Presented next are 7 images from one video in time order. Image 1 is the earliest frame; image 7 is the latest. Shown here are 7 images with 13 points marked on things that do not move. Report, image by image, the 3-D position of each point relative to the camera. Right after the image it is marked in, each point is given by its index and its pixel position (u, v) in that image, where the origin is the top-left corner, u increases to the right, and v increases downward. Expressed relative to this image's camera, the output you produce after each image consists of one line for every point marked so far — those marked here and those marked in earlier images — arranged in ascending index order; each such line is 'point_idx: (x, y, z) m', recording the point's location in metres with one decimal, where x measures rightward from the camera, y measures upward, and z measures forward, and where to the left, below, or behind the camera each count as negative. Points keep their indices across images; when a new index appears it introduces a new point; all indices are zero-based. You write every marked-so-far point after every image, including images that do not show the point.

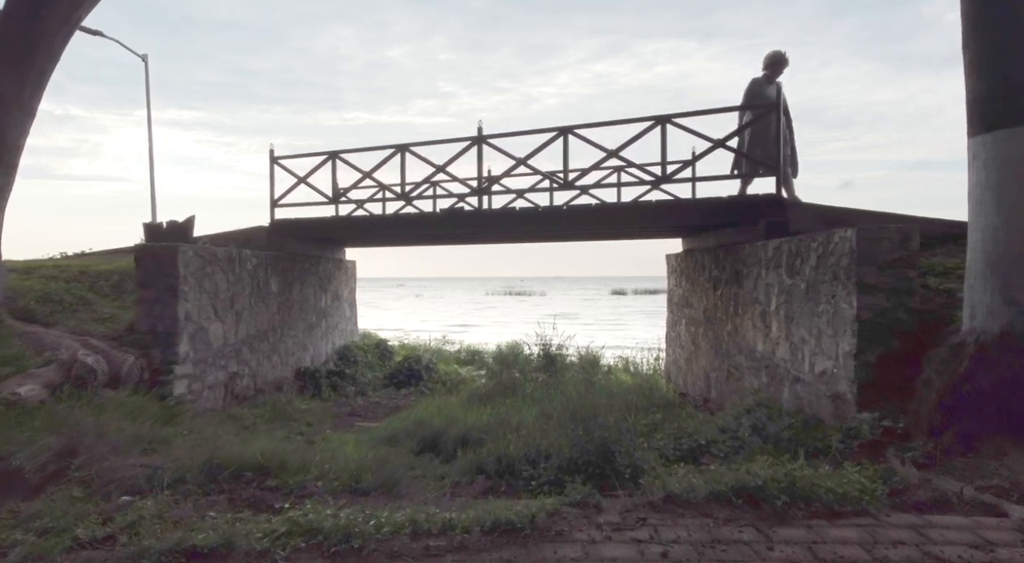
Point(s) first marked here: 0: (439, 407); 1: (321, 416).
0: (-0.6, -1.1, +5.3) m
1: (-2.0, -1.4, +6.3) m
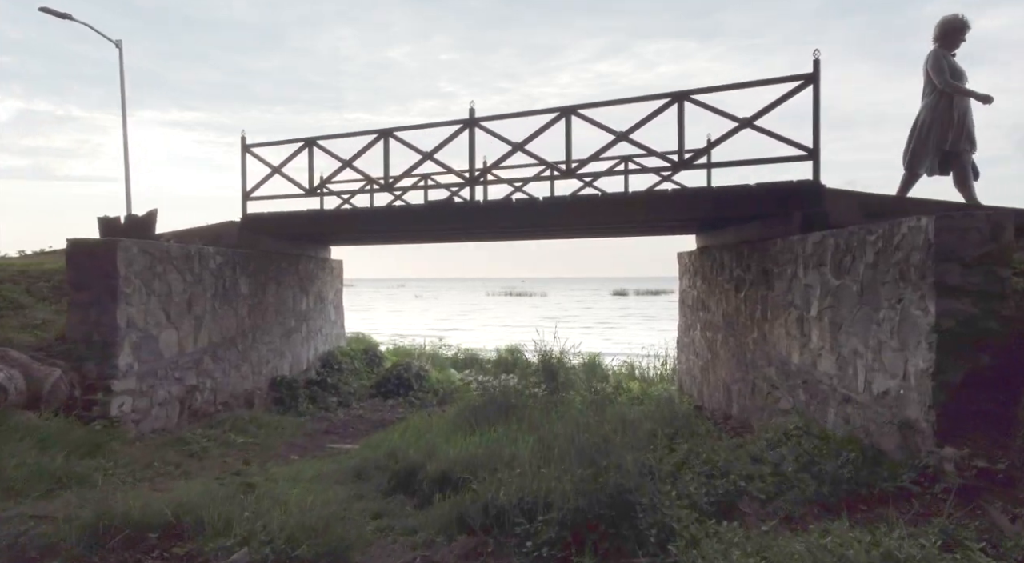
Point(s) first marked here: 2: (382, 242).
0: (-0.7, -1.1, +4.5) m
1: (-2.0, -1.4, +5.6) m
2: (-2.2, +0.7, +10.4) m
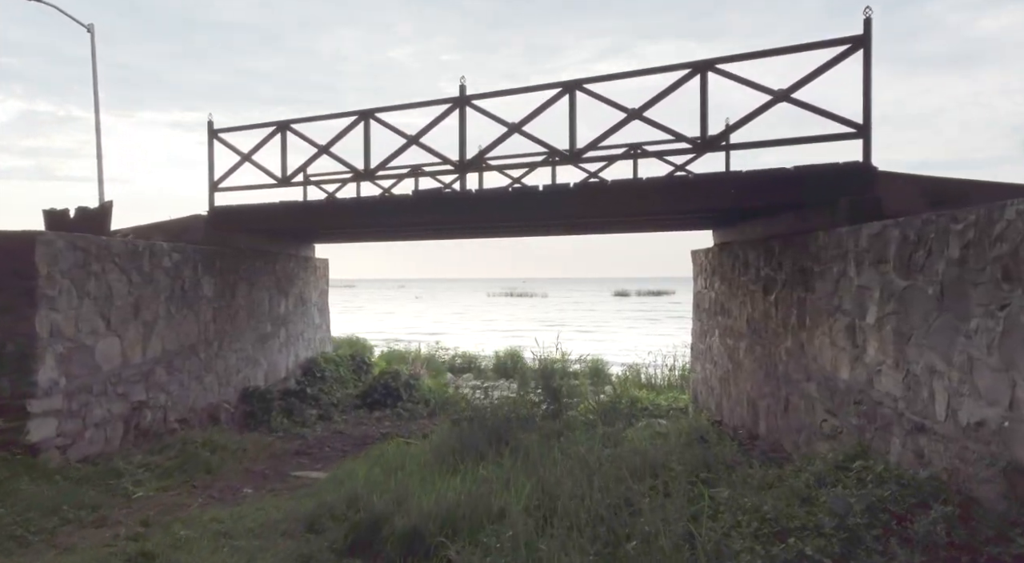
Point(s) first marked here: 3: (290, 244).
0: (-0.7, -1.1, +3.7) m
1: (-2.0, -1.4, +4.8) m
2: (-2.2, +0.7, +9.6) m
3: (-3.1, +0.5, +8.5) m
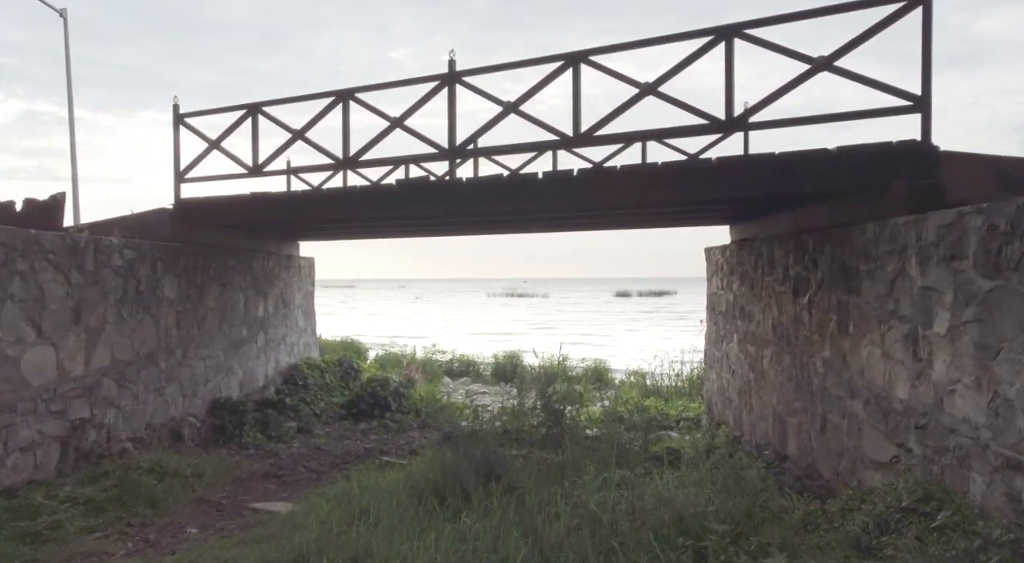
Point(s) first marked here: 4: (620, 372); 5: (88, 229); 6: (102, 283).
0: (-0.7, -1.1, +3.1) m
1: (-2.1, -1.4, +4.2) m
2: (-2.2, +0.7, +9.0) m
3: (-3.1, +0.5, +7.9) m
4: (+2.5, -2.1, +14.4) m
5: (-3.9, +0.5, +5.7) m
6: (-3.1, 0.0, +4.7) m
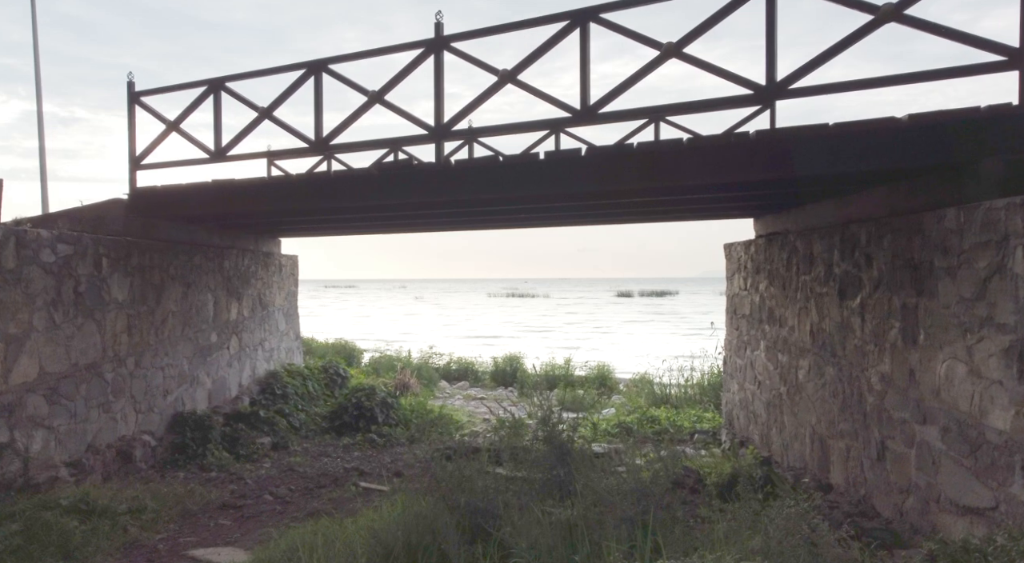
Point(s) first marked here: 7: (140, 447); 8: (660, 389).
0: (-0.8, -1.1, +2.4) m
1: (-2.1, -1.4, +3.5) m
2: (-2.2, +0.7, +8.3) m
3: (-3.1, +0.5, +7.2) m
4: (+2.5, -2.1, +13.7) m
5: (-3.9, +0.5, +5.0) m
6: (-3.1, 0.0, +4.0) m
7: (-3.0, -1.3, +5.0) m
8: (+2.5, -1.8, +10.5) m
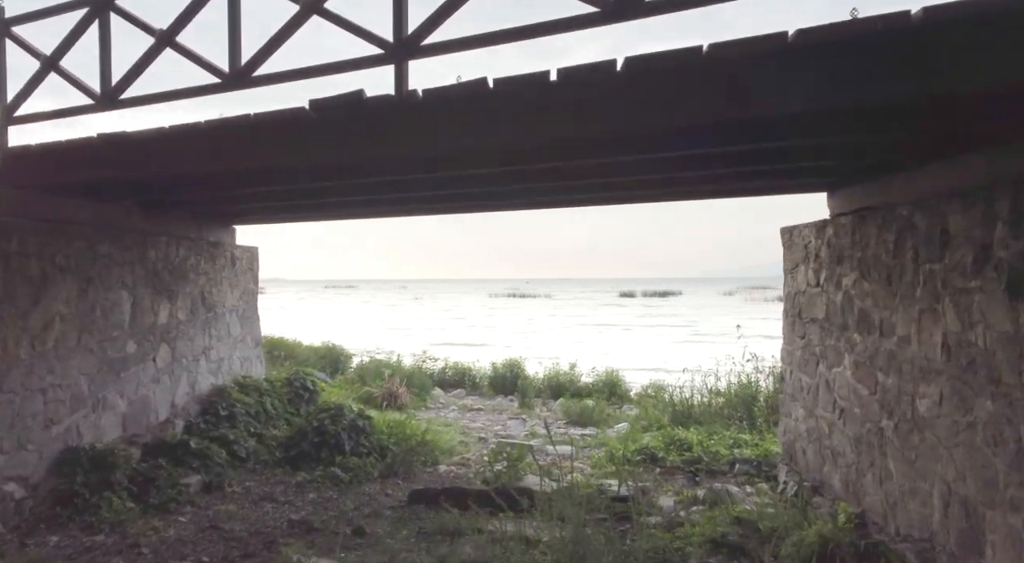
0: (-0.8, -1.0, +1.0) m
1: (-2.1, -1.4, +2.1) m
2: (-2.3, +0.7, +6.9) m
3: (-3.1, +0.6, +5.8) m
4: (+2.5, -2.1, +12.3) m
5: (-3.9, +0.5, +3.6) m
6: (-3.1, 0.0, +2.6) m
7: (-3.0, -1.3, +3.6) m
8: (+2.5, -1.8, +9.1) m
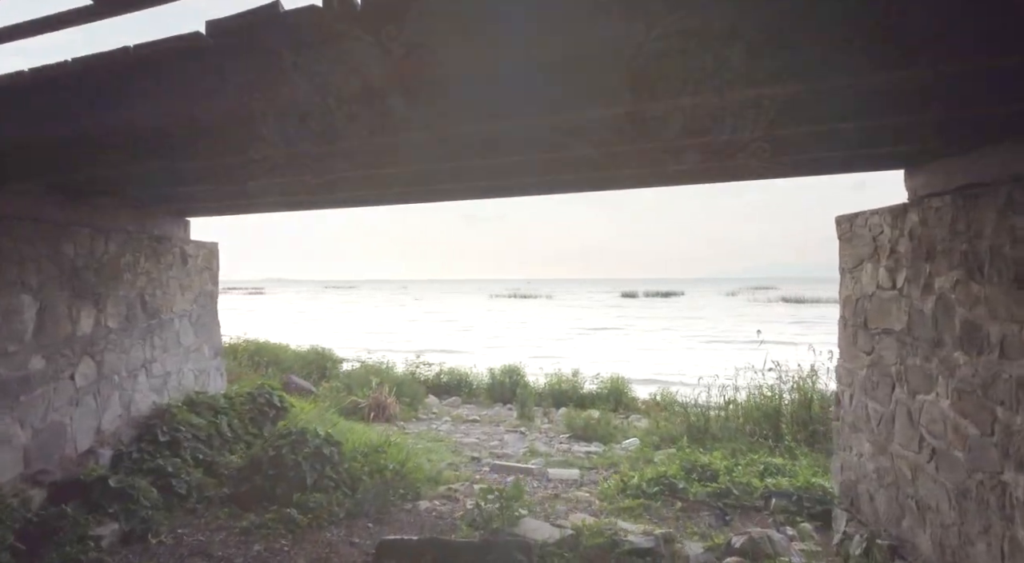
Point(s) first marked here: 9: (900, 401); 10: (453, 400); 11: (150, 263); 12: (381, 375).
0: (-0.8, -1.0, +0.1) m
1: (-2.2, -1.4, +1.1) m
2: (-2.3, +0.7, +6.0) m
3: (-3.2, +0.5, +4.9) m
4: (+2.5, -2.1, +11.4) m
5: (-4.0, +0.5, +2.7) m
6: (-3.2, 0.0, +1.7) m
7: (-3.1, -1.3, +2.7) m
8: (+2.5, -1.8, +8.2) m
9: (+2.1, -0.7, +3.4) m
10: (-1.1, -2.3, +11.6) m
11: (-3.1, +0.2, +5.4) m
12: (-2.5, -1.8, +11.6) m
